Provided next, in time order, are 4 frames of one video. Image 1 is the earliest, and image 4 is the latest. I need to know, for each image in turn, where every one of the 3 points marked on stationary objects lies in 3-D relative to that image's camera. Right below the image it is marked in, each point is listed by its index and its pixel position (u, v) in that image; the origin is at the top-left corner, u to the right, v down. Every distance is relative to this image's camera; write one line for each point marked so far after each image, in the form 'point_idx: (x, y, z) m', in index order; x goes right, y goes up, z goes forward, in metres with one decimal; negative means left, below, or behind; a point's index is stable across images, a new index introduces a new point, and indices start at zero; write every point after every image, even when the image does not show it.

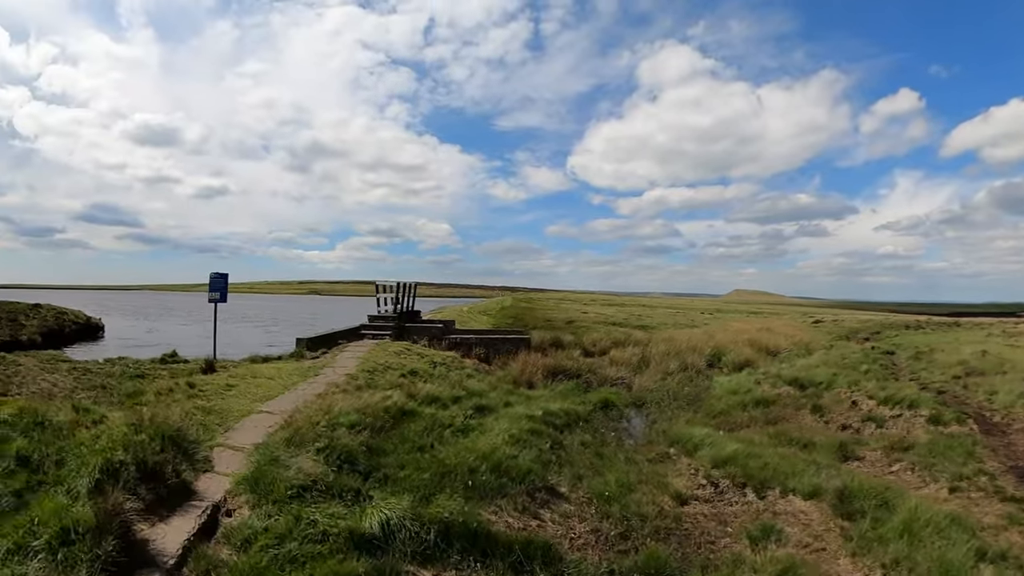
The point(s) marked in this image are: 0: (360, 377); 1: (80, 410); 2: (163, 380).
0: (-4.5, -2.6, +16.9) m
1: (-9.4, -2.7, +12.4) m
2: (-9.9, -2.6, +16.3) m
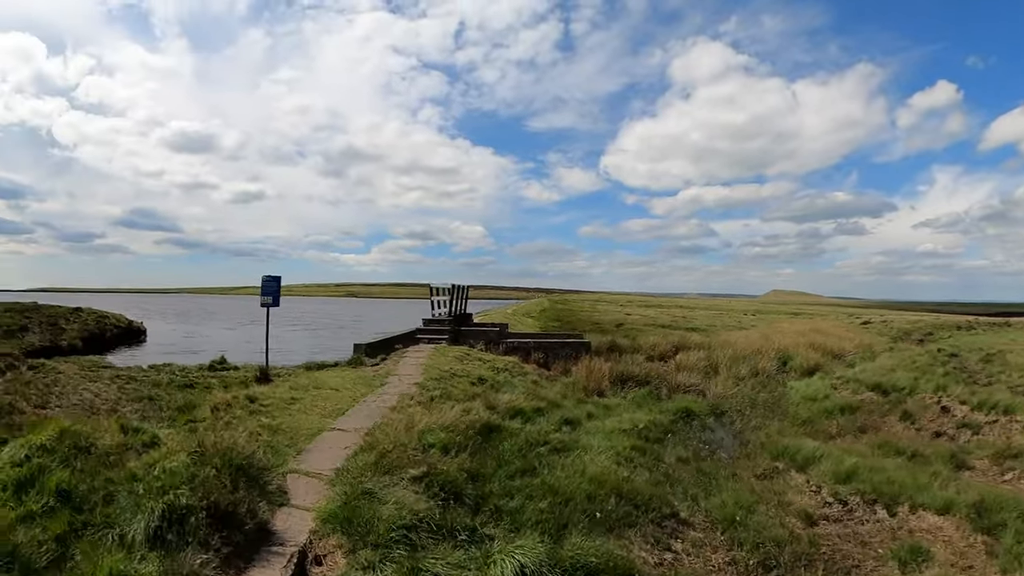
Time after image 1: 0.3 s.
0: (-2.1, -2.6, +15.0) m
1: (-7.2, -2.7, +10.8) m
2: (-7.5, -2.7, +14.7) m
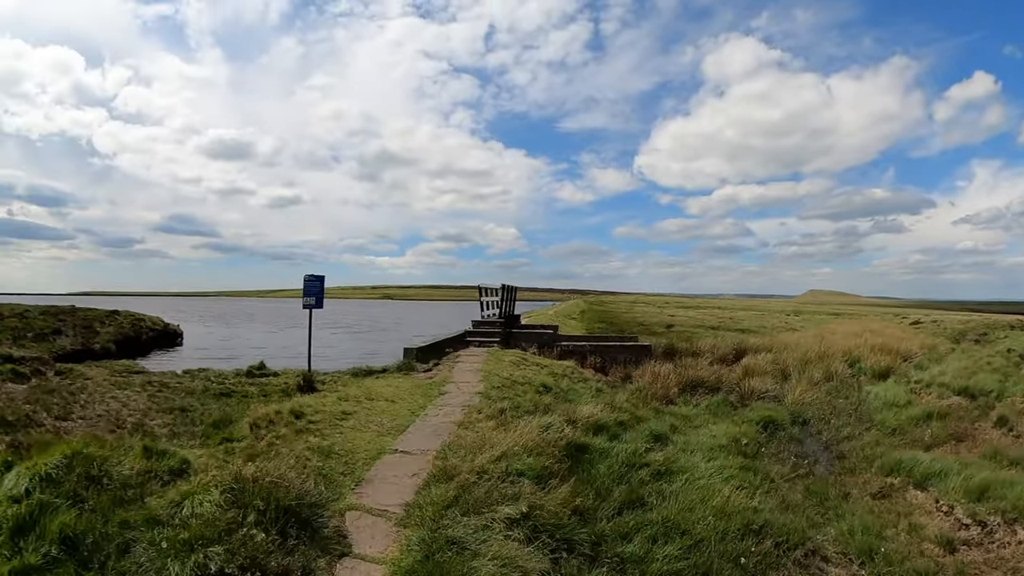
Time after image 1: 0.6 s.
0: (-0.3, -2.4, +13.0) m
1: (-5.6, -2.6, +9.0) m
2: (-5.8, -2.6, +12.9) m
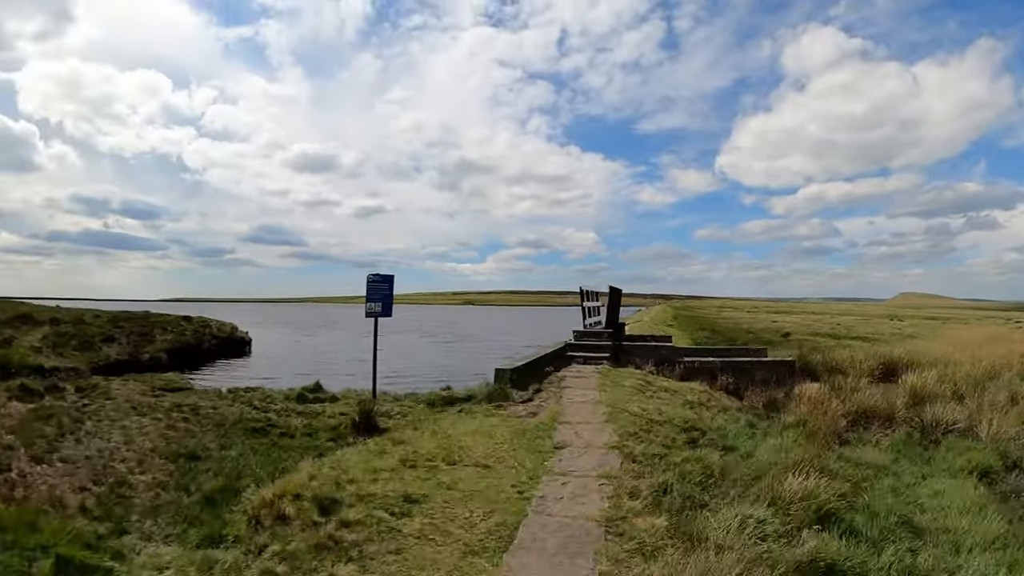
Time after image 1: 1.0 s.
0: (+1.9, -2.4, +8.4) m
1: (-3.9, -2.5, +5.1) m
2: (-3.5, -2.6, +9.0) m
